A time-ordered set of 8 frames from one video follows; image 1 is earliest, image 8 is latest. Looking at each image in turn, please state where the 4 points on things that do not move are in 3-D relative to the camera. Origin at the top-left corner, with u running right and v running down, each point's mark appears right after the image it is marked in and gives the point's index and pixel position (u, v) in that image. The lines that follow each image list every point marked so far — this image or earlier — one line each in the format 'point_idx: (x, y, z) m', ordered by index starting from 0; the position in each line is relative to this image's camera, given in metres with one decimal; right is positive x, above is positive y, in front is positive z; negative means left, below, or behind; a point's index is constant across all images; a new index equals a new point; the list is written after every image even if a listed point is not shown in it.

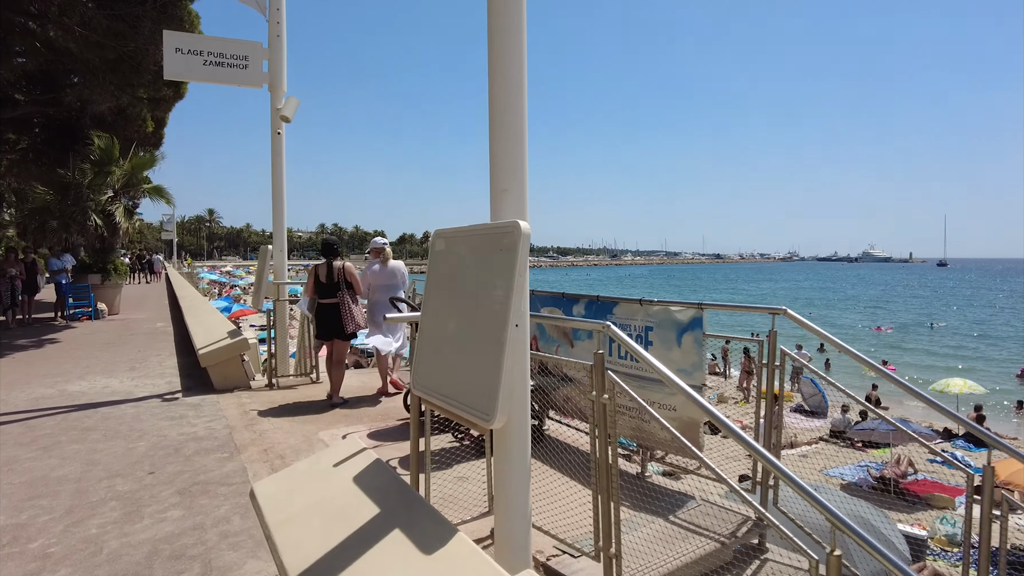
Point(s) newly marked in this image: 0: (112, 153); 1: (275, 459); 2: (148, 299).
0: (-8.1, +2.8, +13.6) m
1: (-1.4, -1.0, +3.8) m
2: (-9.4, -0.3, +17.1) m
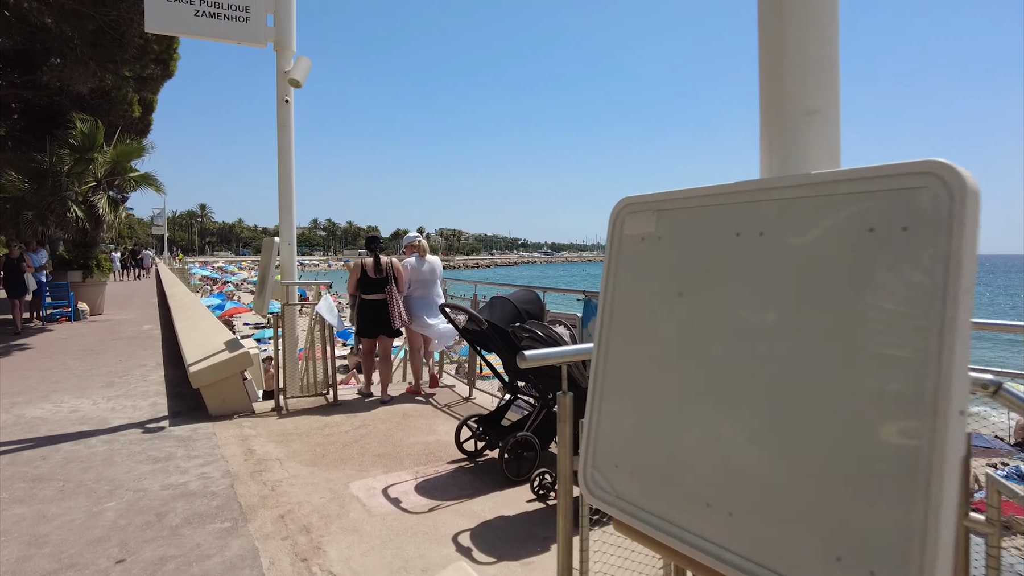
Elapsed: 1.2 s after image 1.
0: (-7.8, +2.8, +12.4) m
1: (-0.9, -1.0, +2.8) m
2: (-9.0, -0.3, +15.9) m
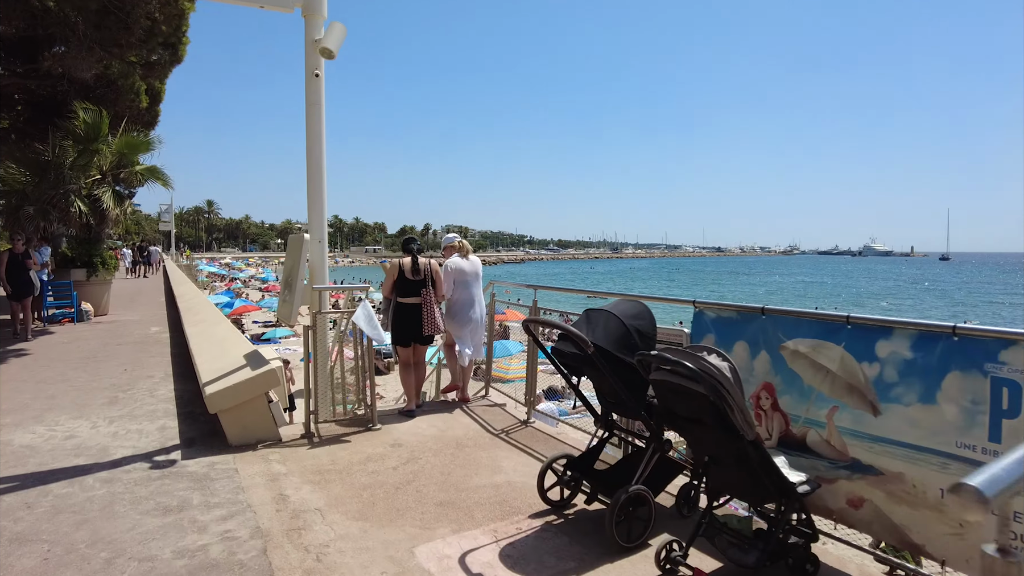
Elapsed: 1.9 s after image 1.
0: (-7.3, +2.8, +11.7) m
1: (-0.5, -1.1, +2.0) m
2: (-8.5, -0.2, +15.2) m
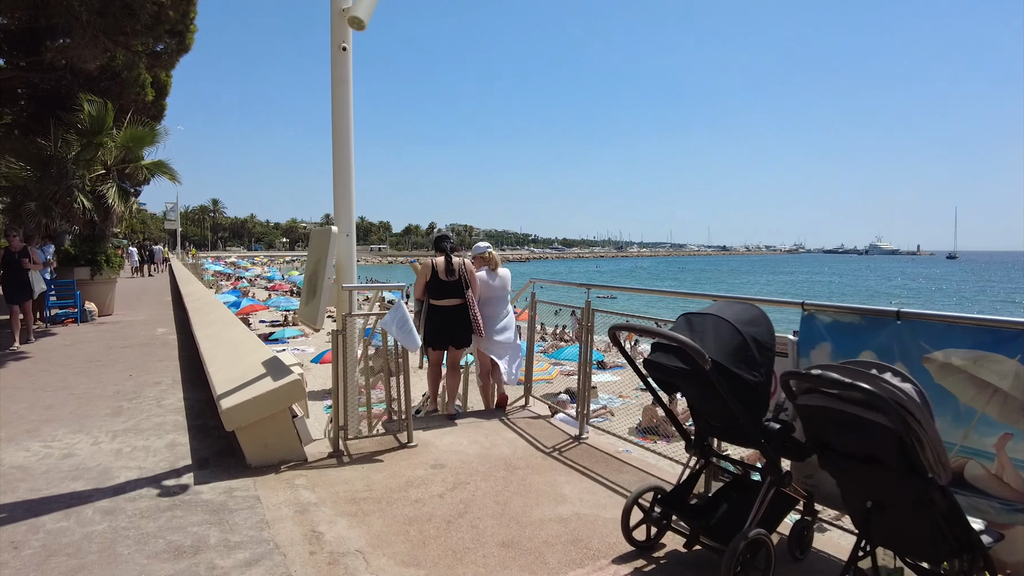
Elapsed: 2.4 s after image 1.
0: (-6.9, +2.8, +11.3) m
1: (-0.2, -1.0, +1.5) m
2: (-8.1, -0.2, +14.8) m
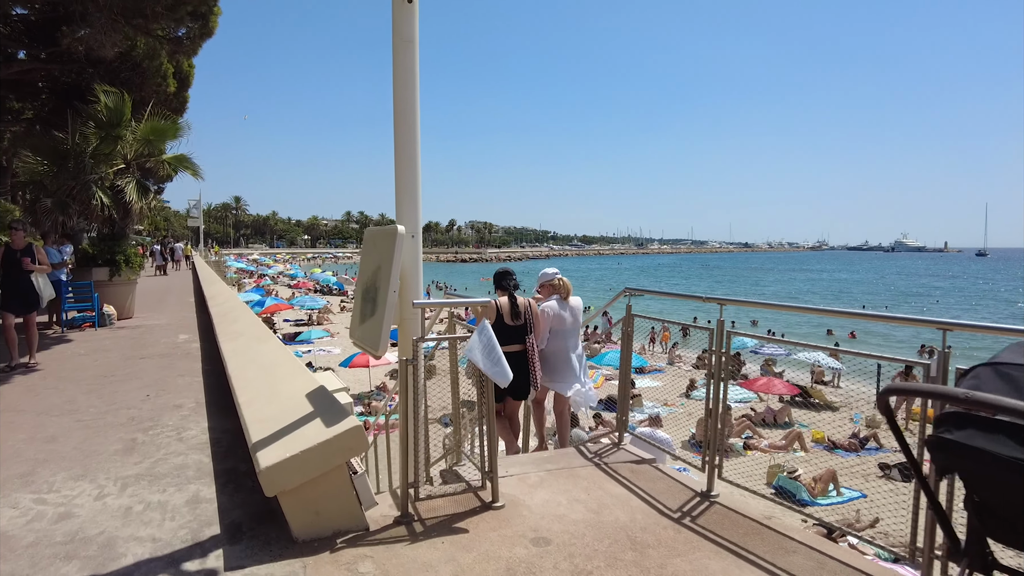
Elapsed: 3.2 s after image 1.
0: (-6.2, +2.8, +10.6) m
1: (+0.3, -1.1, +0.7) m
2: (-7.3, -0.2, +14.2) m
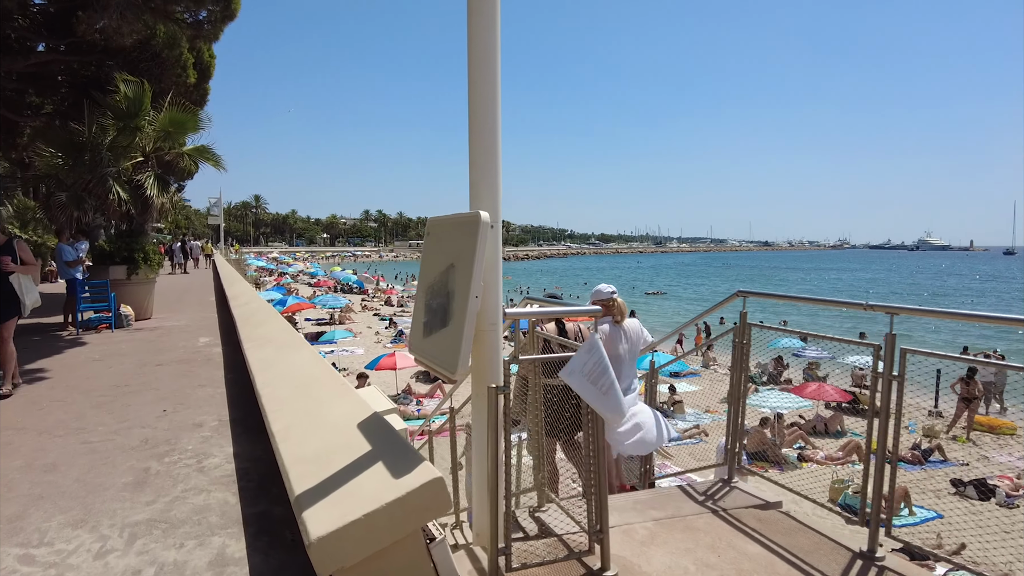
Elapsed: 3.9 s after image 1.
0: (-5.6, +2.8, +10.1) m
1: (+0.6, -1.1, 0.0) m
2: (-6.6, -0.2, +13.7) m
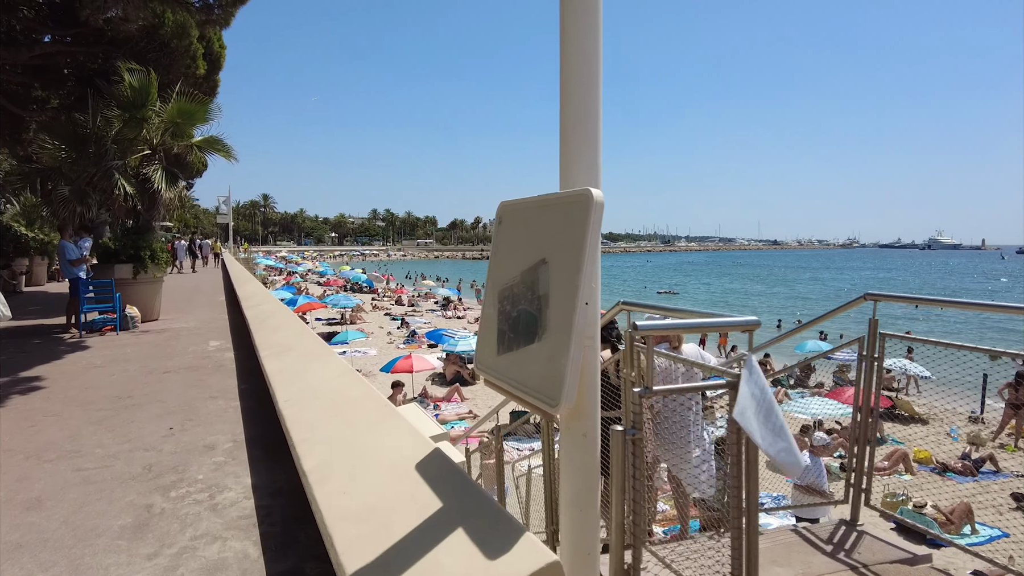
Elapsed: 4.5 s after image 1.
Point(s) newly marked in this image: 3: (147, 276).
0: (-5.2, +2.8, +9.5) m
1: (+0.9, -1.2, -0.6) m
2: (-6.2, -0.2, +13.2) m
3: (-5.3, +0.2, +9.7) m
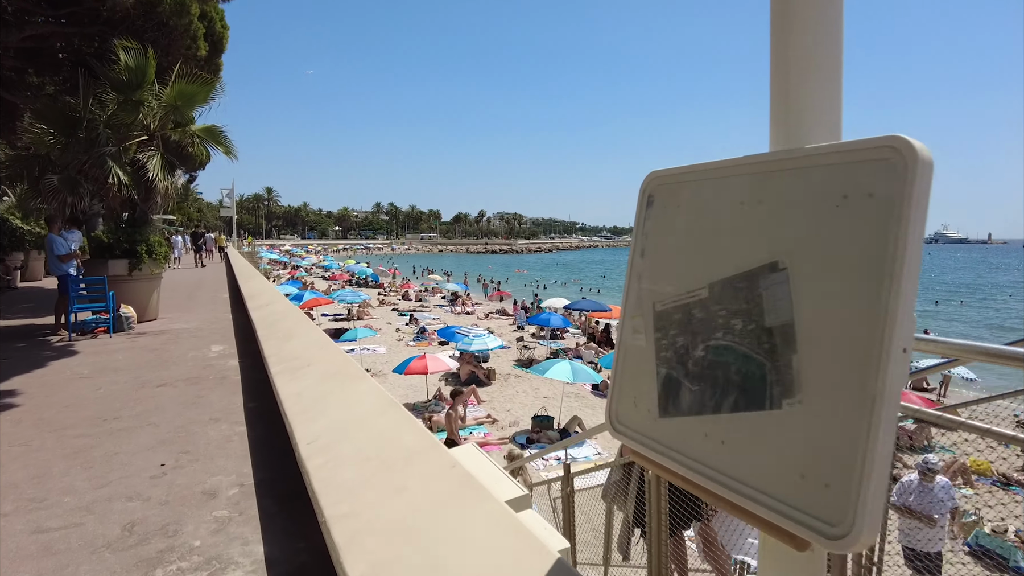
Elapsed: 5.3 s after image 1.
0: (-4.8, +2.9, +8.8) m
1: (+1.2, -1.2, -1.3) m
2: (-5.8, -0.1, +12.4) m
3: (-4.9, +0.2, +8.9) m
